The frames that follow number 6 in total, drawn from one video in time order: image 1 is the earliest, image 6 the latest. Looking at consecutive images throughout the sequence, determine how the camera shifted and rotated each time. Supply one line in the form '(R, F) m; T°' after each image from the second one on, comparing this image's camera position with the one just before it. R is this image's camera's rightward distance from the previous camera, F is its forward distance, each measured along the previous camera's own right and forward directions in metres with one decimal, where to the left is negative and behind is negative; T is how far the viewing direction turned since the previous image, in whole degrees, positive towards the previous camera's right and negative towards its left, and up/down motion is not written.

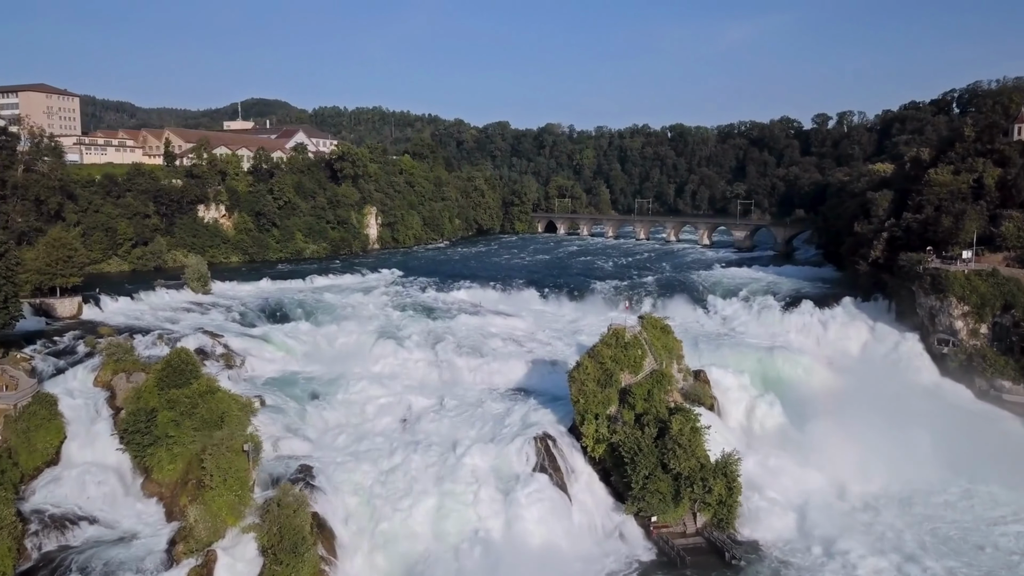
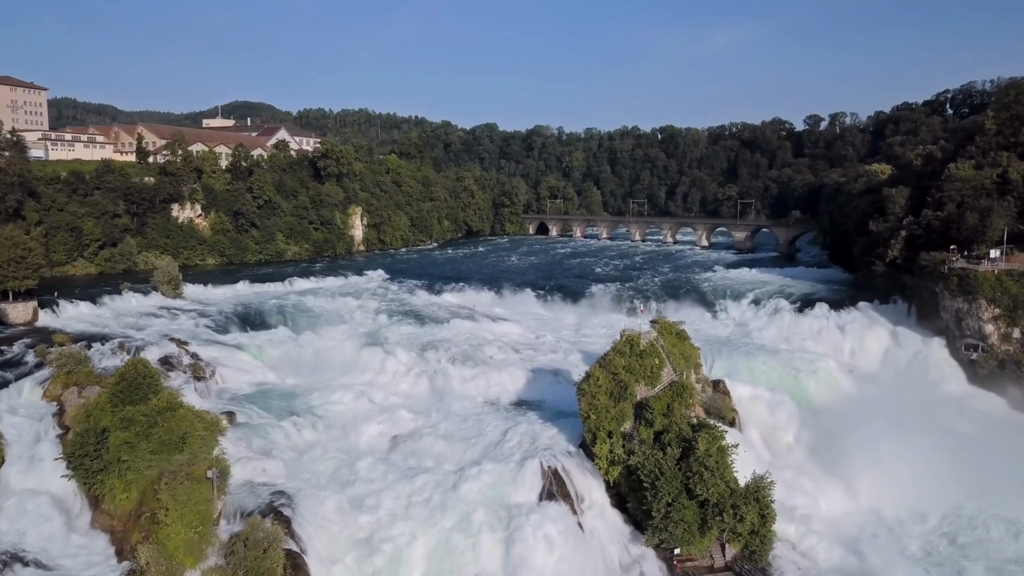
(-0.4, +2.4) m; +1°
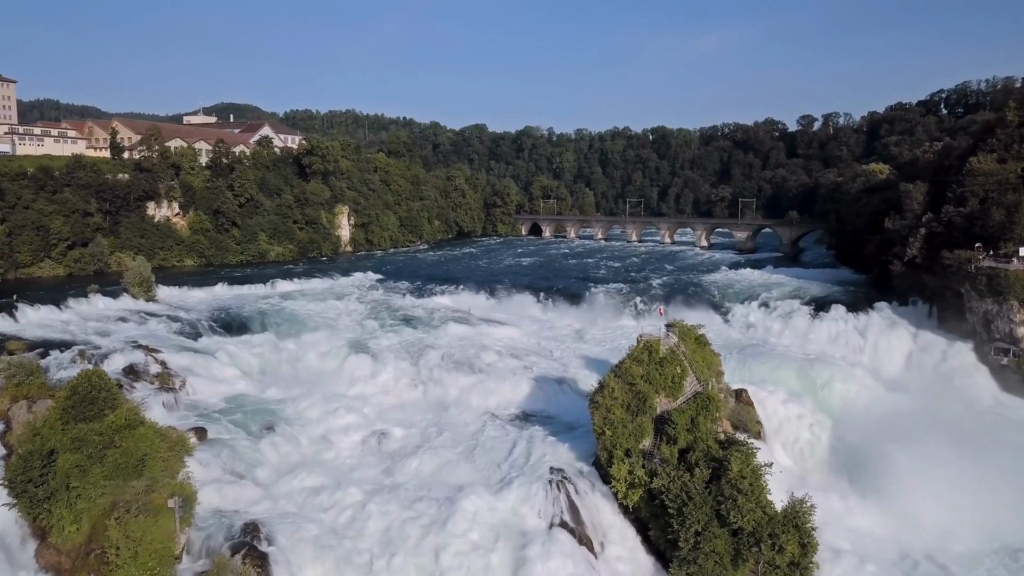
(-0.4, +2.1) m; +1°
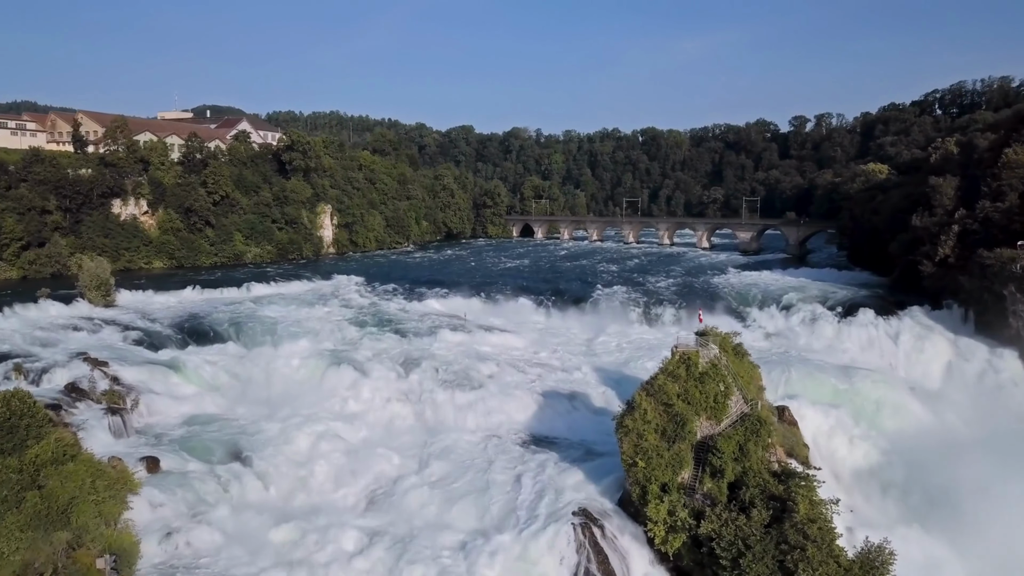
(-0.5, +2.9) m; +1°
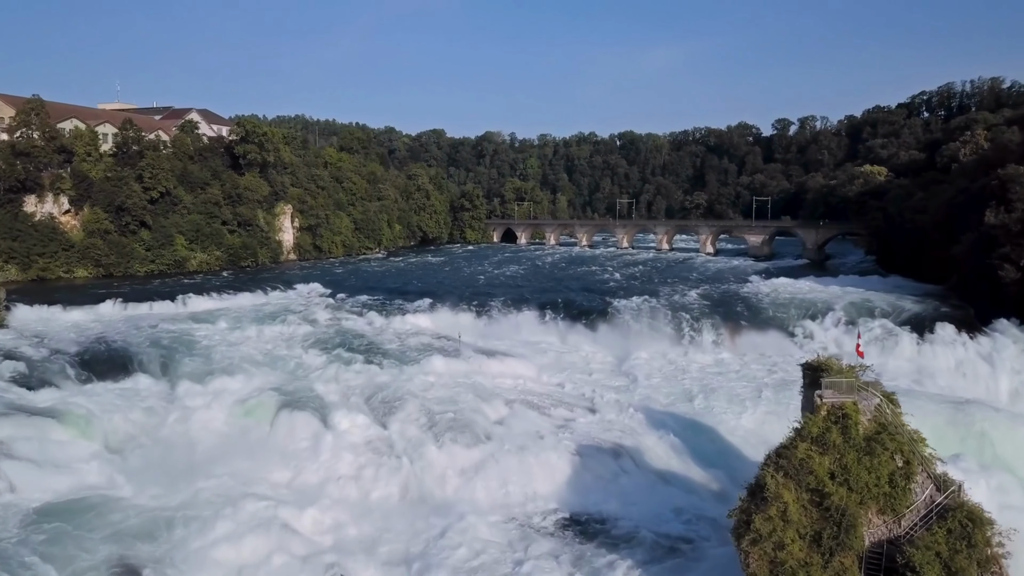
(-1.0, +5.8) m; +2°
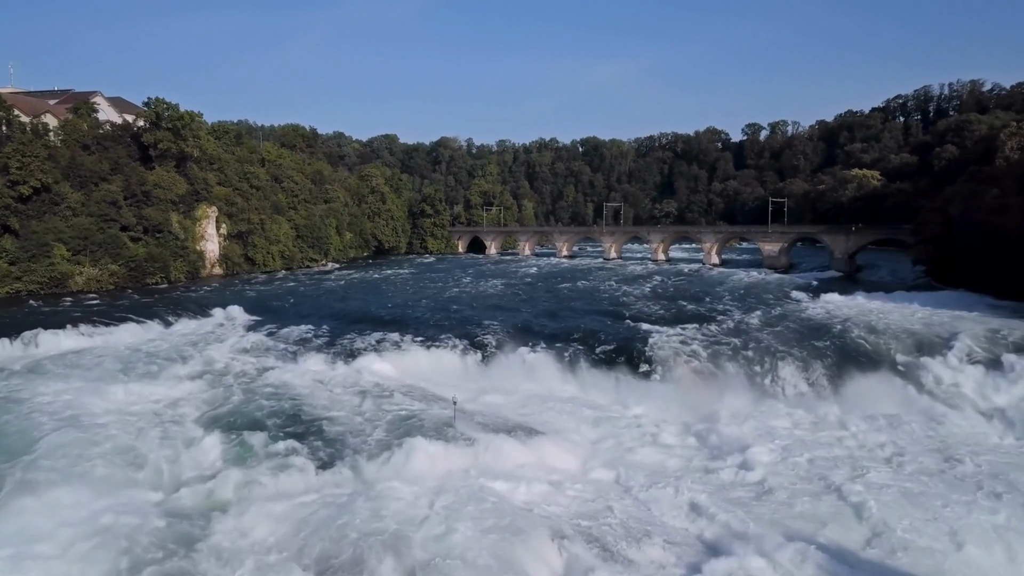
(-1.2, +7.8) m; +4°
